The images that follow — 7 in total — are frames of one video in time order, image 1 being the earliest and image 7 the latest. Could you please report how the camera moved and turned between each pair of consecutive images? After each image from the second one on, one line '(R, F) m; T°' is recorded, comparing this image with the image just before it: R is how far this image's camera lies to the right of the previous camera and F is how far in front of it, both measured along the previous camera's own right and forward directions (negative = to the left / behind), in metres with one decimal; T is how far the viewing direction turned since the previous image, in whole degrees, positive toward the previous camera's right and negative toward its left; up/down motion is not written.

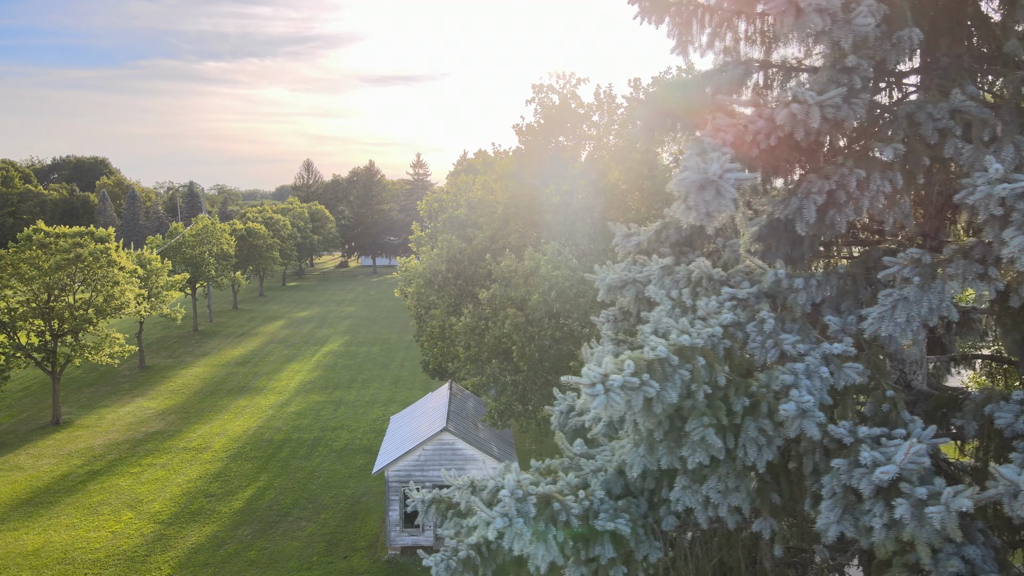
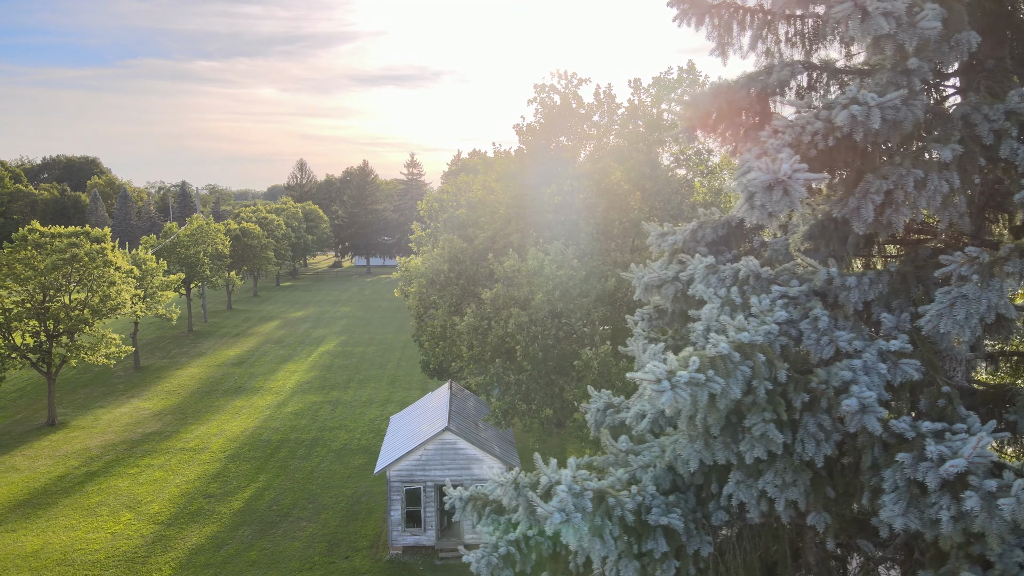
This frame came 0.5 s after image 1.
(-0.2, 0.0) m; 0°
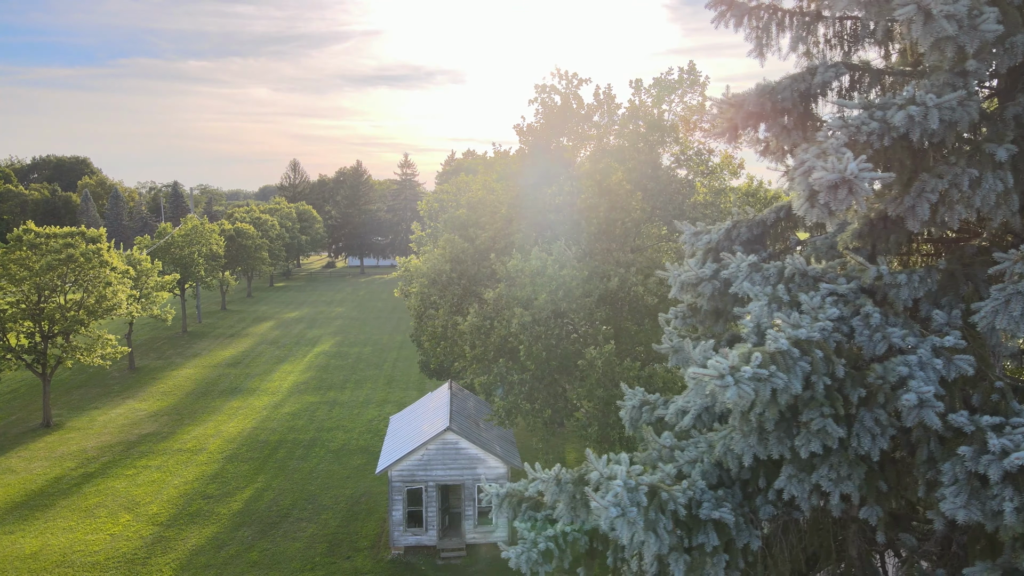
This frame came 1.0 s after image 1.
(-0.2, 0.0) m; 0°
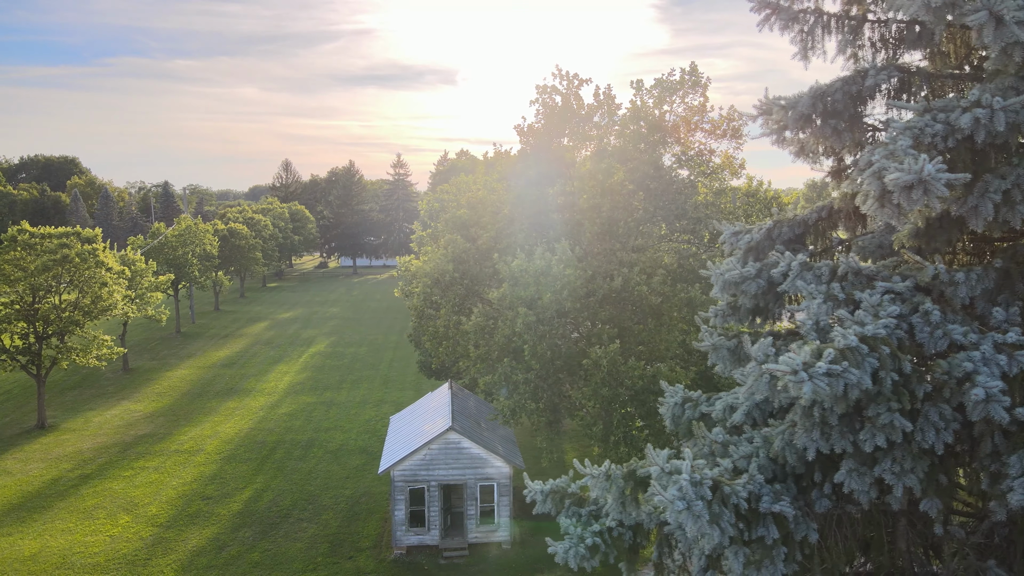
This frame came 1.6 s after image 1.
(-0.2, 0.0) m; 0°
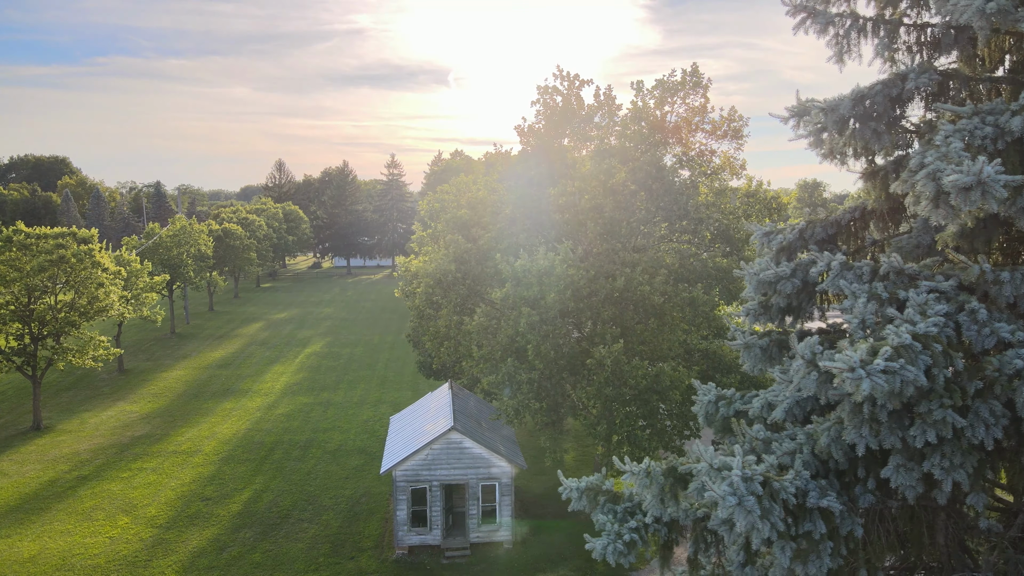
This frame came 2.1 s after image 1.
(-0.2, 0.0) m; 0°
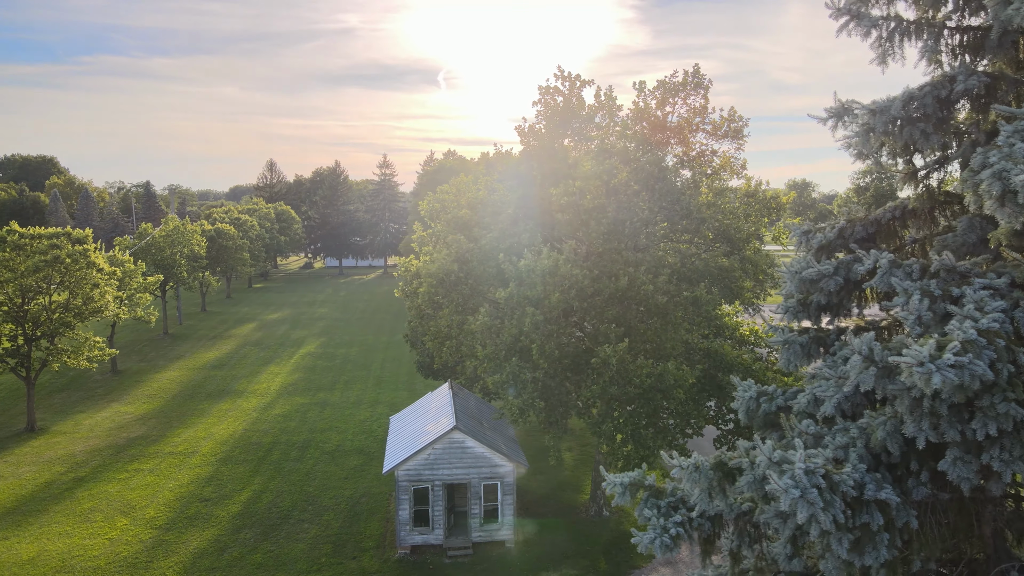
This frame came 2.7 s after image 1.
(-0.2, 0.0) m; +1°
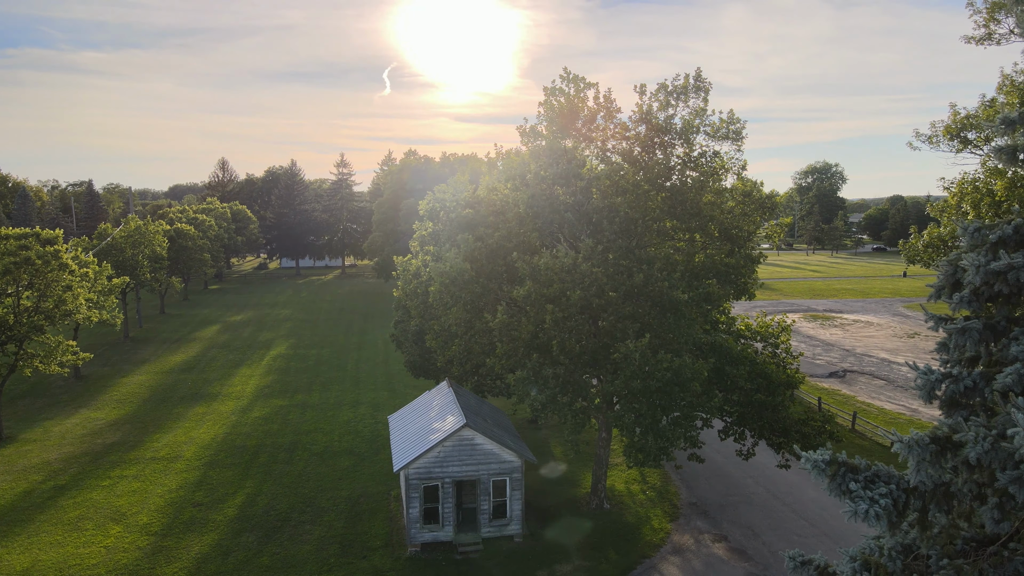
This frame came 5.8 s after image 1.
(-1.2, -0.2) m; +3°
